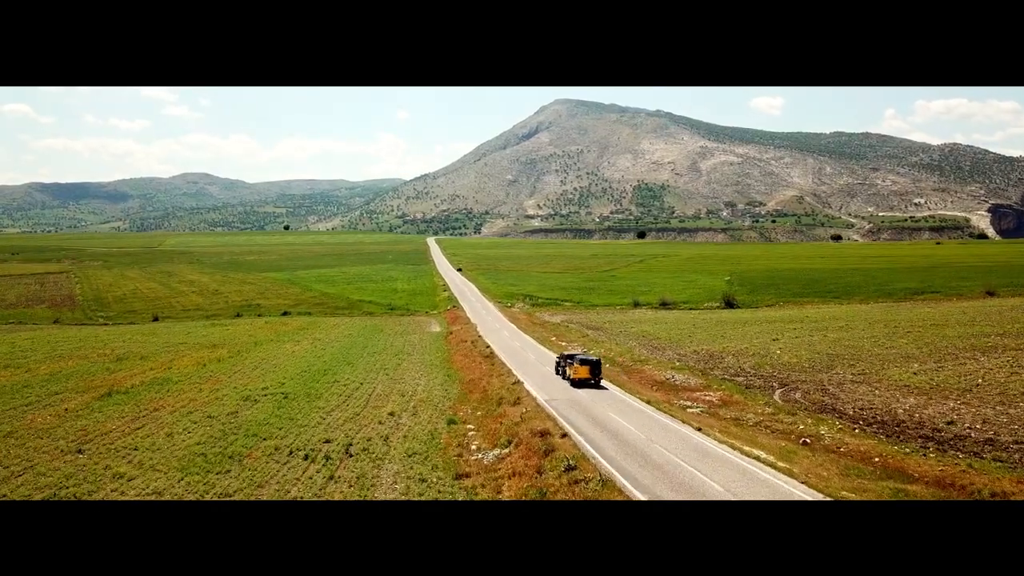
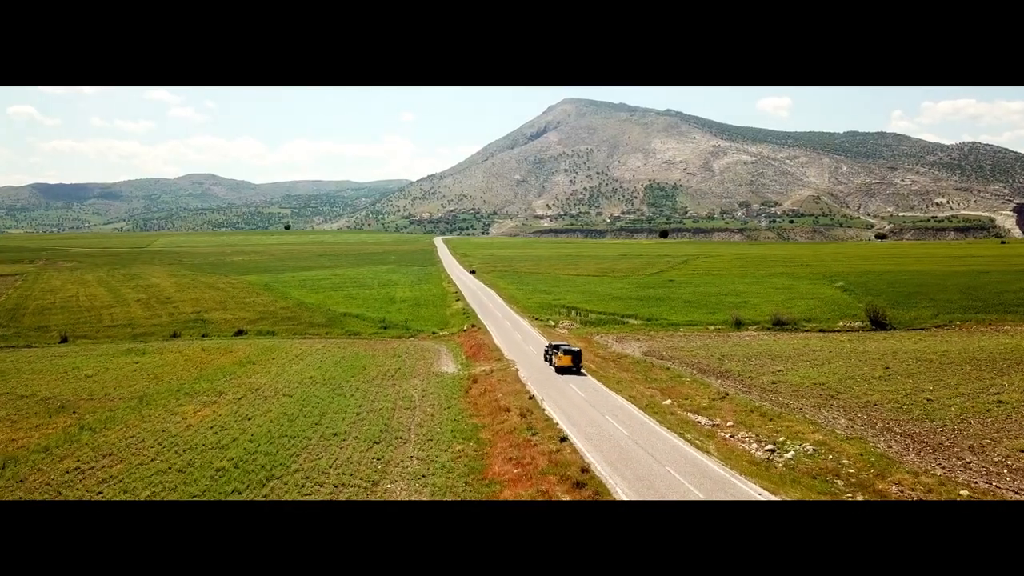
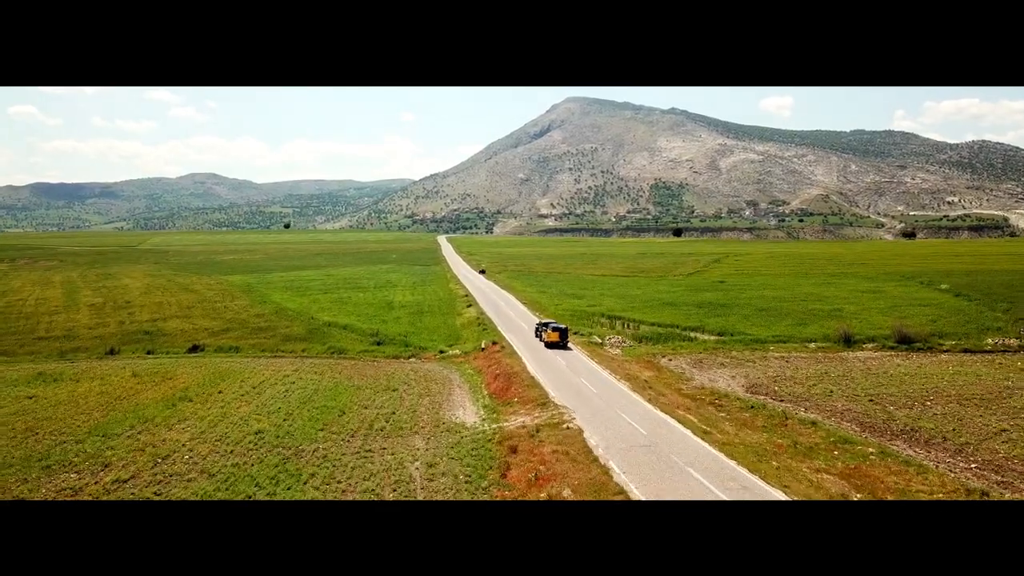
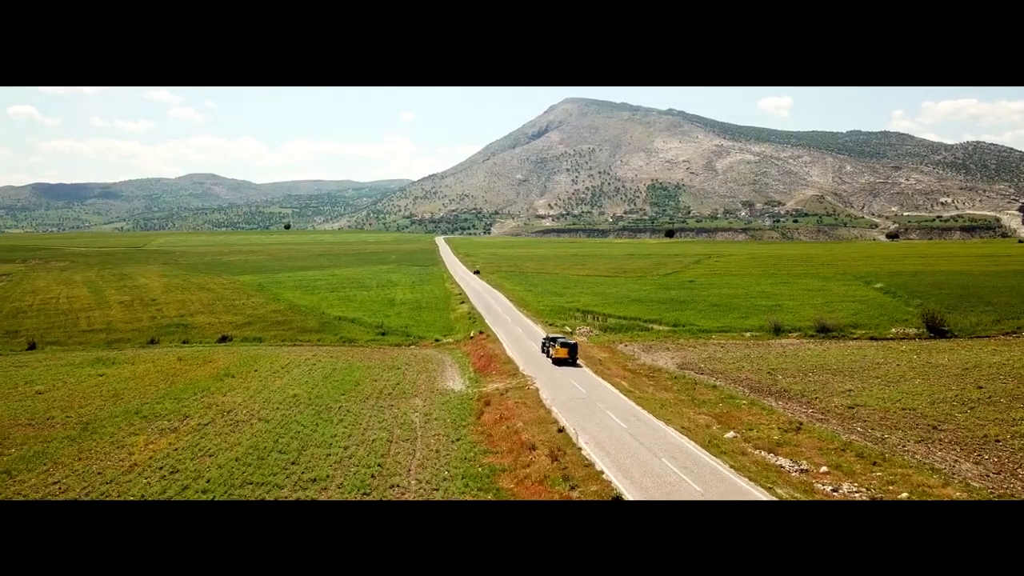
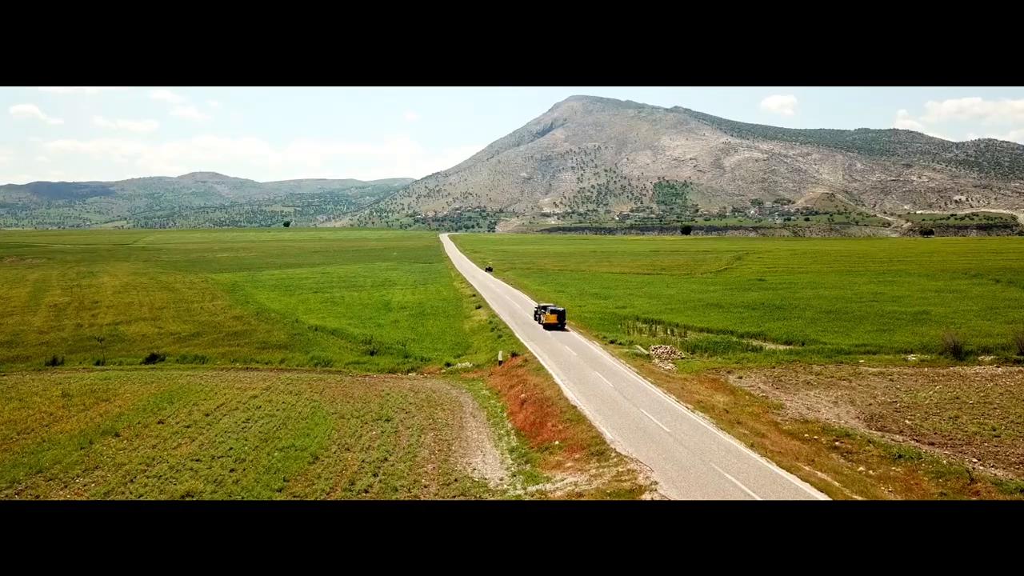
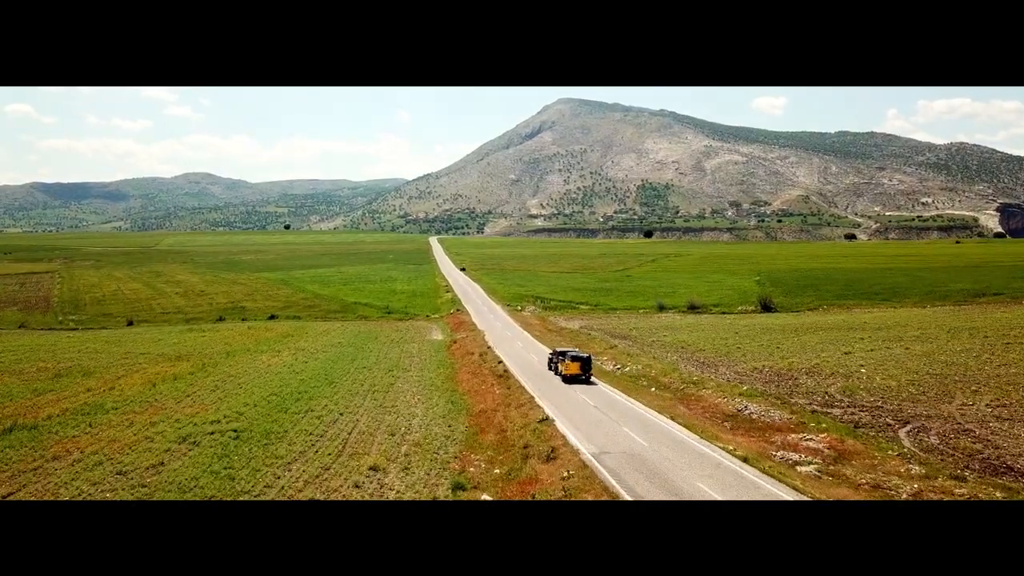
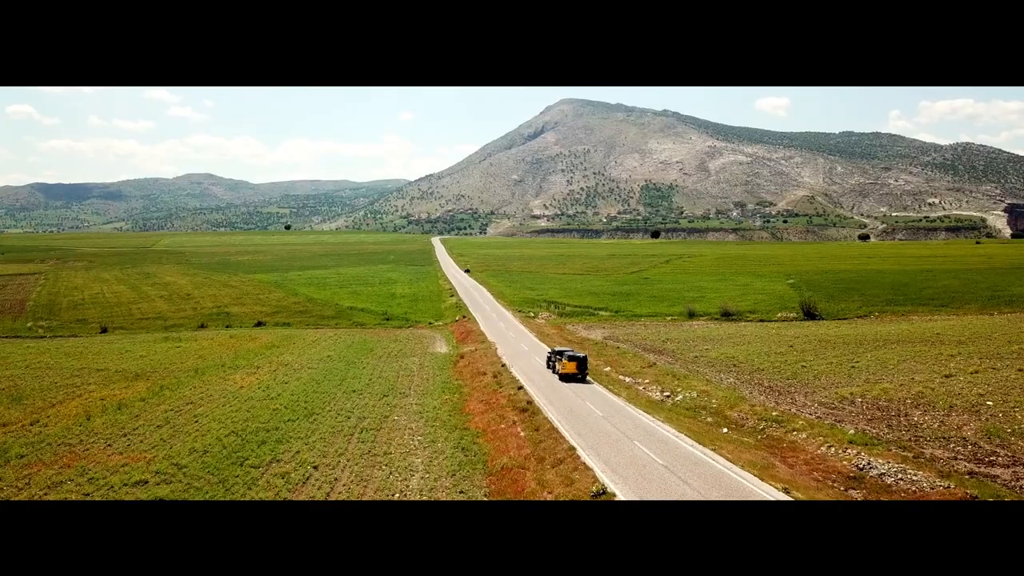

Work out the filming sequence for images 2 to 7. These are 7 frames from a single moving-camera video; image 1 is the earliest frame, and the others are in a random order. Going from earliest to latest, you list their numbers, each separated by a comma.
6, 7, 2, 4, 3, 5
